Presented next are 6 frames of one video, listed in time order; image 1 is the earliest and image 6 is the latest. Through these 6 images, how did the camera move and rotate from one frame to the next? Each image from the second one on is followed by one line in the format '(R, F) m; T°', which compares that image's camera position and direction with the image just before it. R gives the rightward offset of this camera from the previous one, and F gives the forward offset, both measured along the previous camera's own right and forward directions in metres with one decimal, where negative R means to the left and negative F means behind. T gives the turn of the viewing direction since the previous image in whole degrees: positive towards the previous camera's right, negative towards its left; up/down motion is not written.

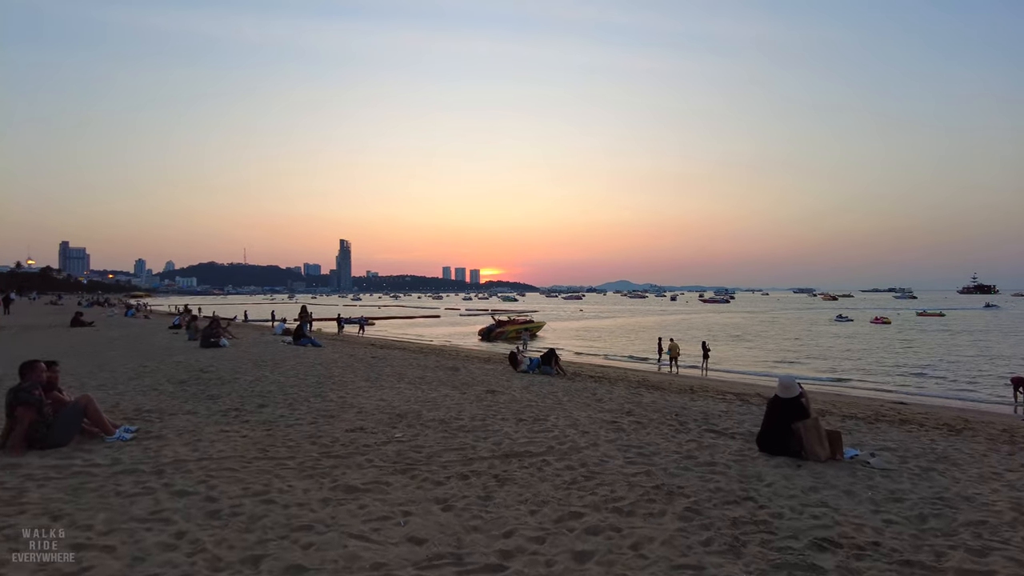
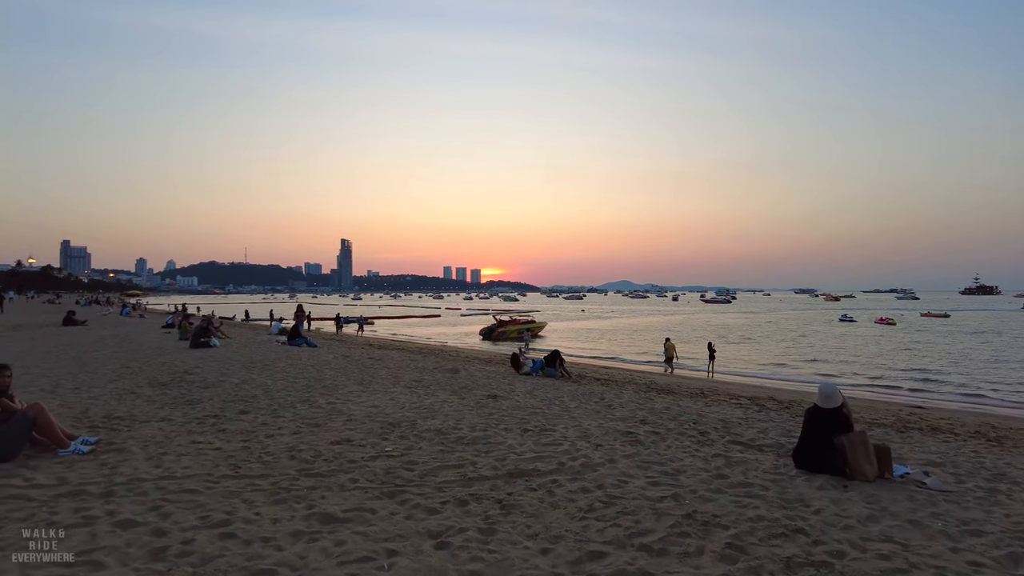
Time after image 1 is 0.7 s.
(0.0, +0.9) m; 0°
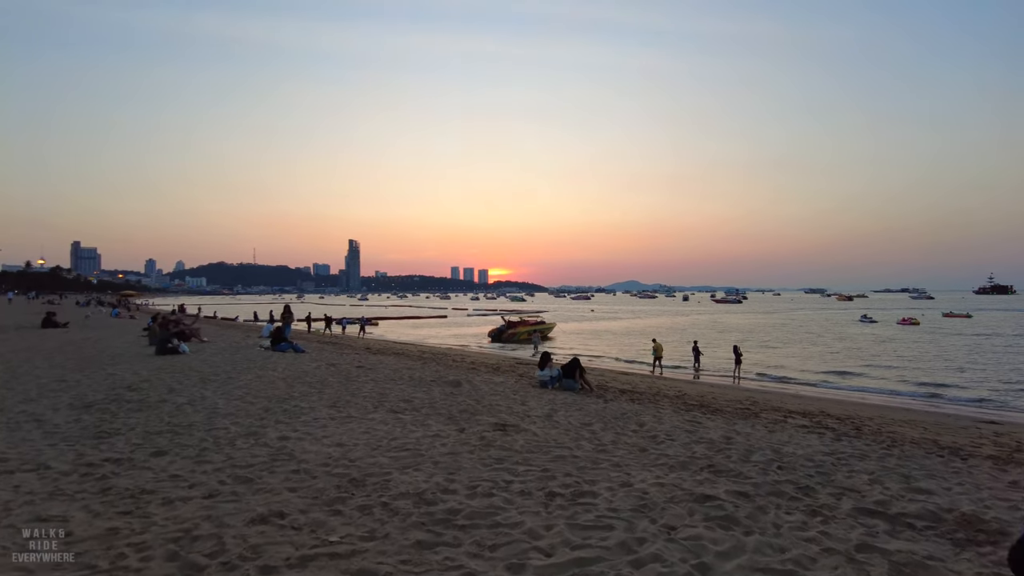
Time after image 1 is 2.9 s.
(-0.1, +3.0) m; -1°
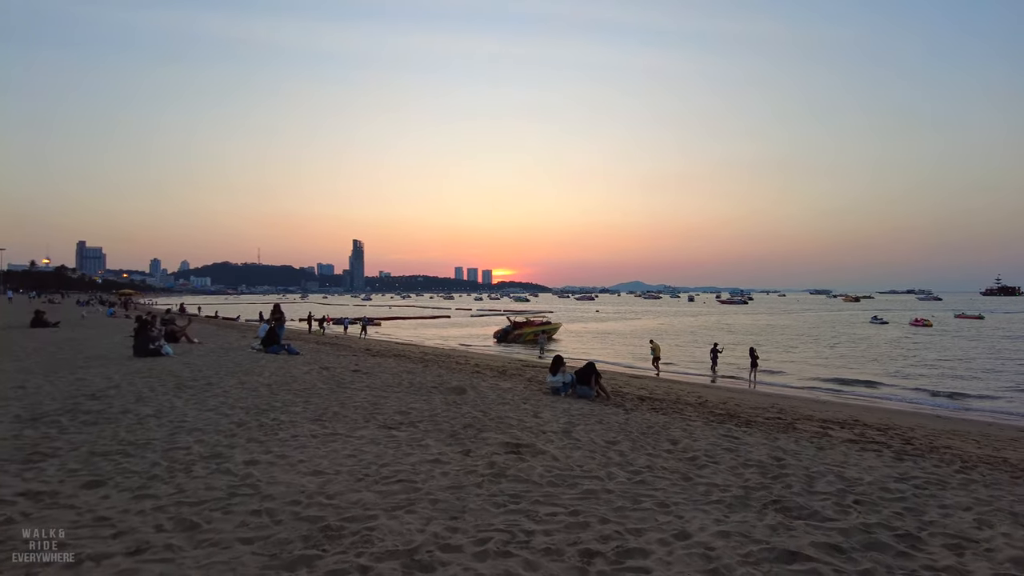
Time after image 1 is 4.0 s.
(-0.1, +1.5) m; 0°
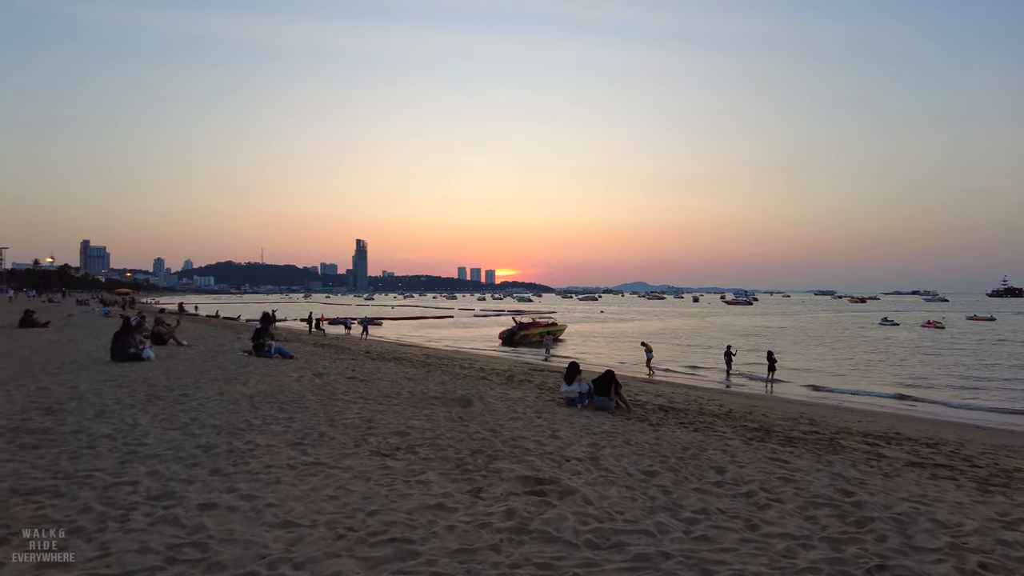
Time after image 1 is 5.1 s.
(-0.2, +1.5) m; 0°
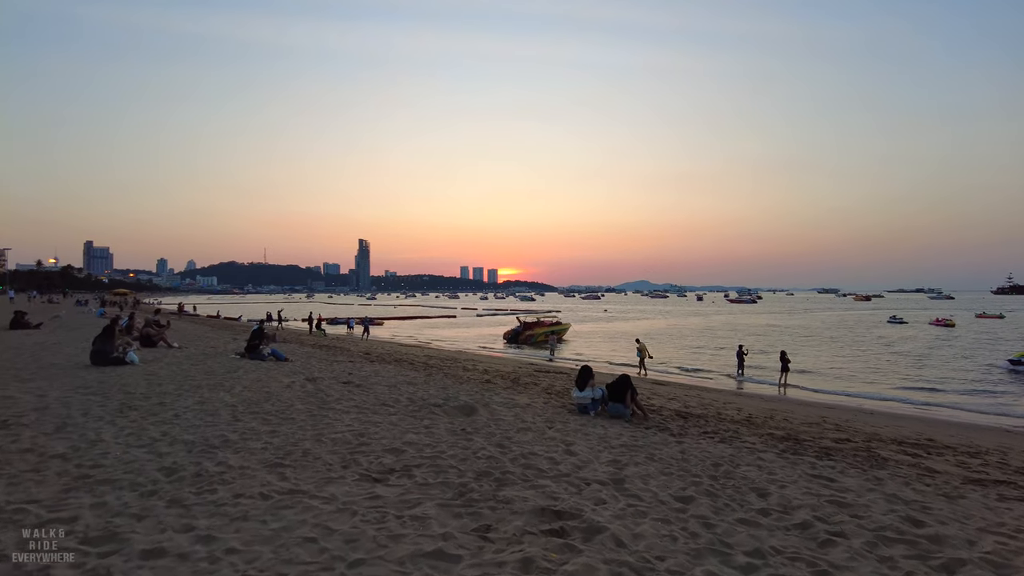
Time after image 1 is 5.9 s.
(-0.1, +1.1) m; 0°
